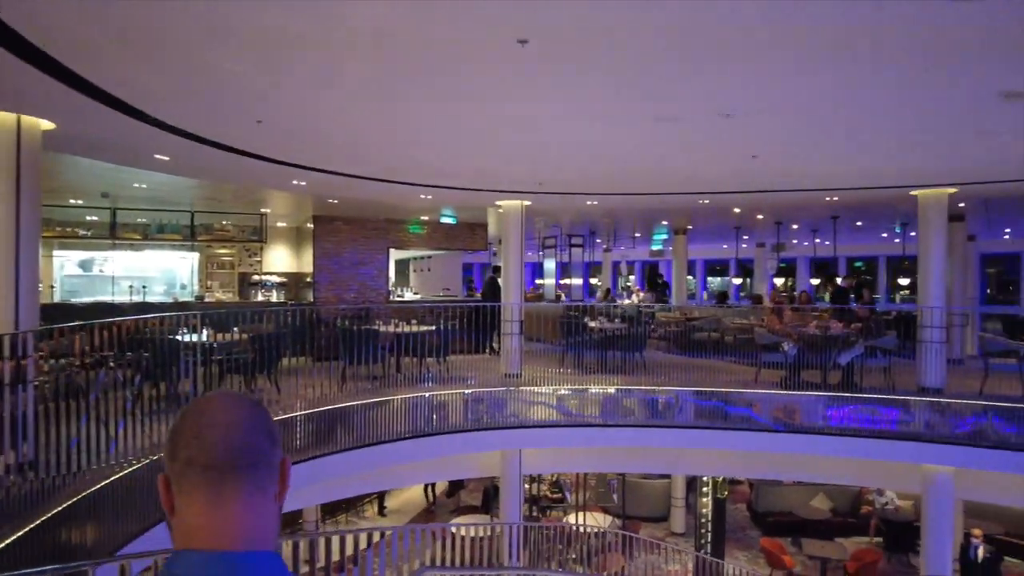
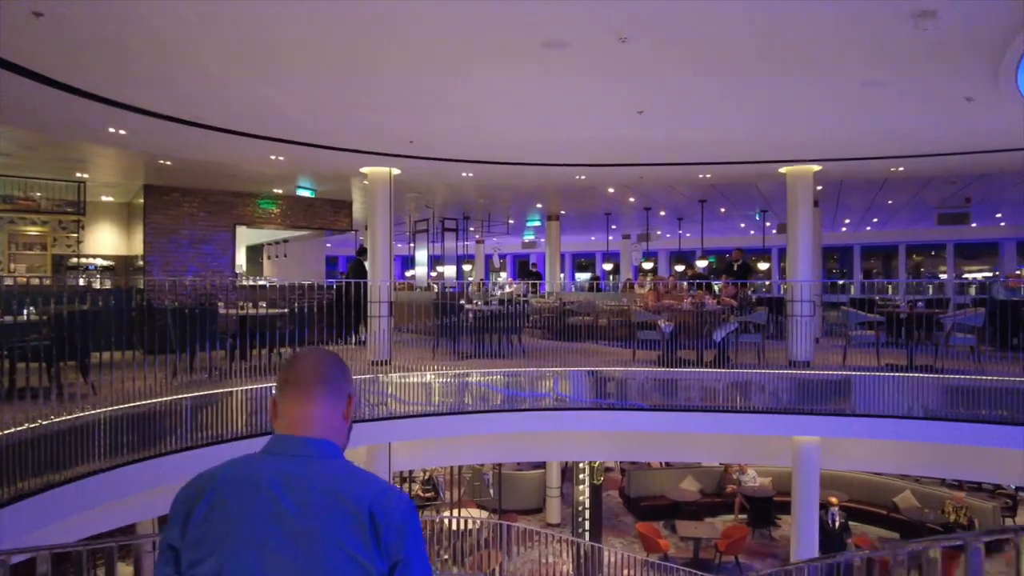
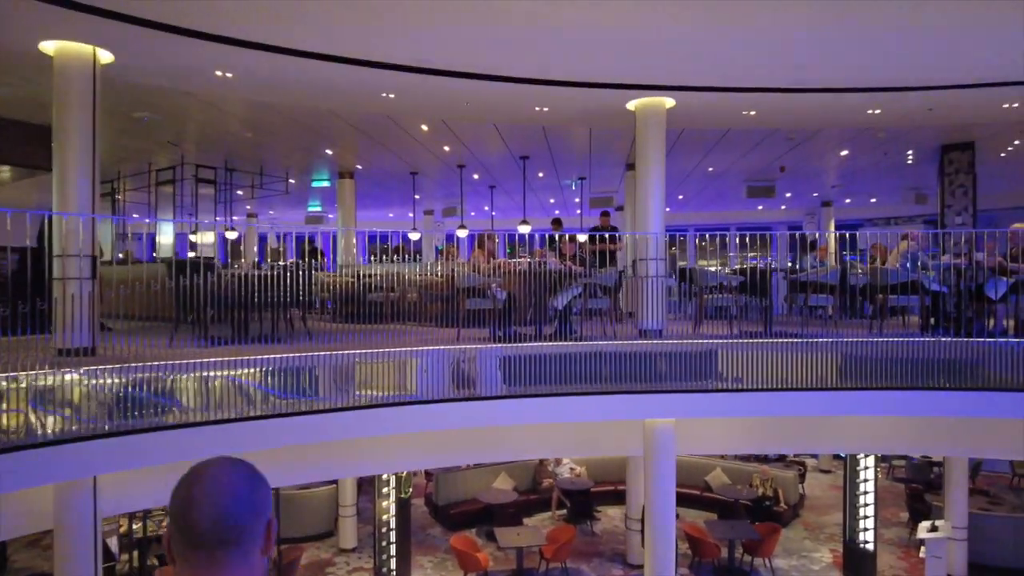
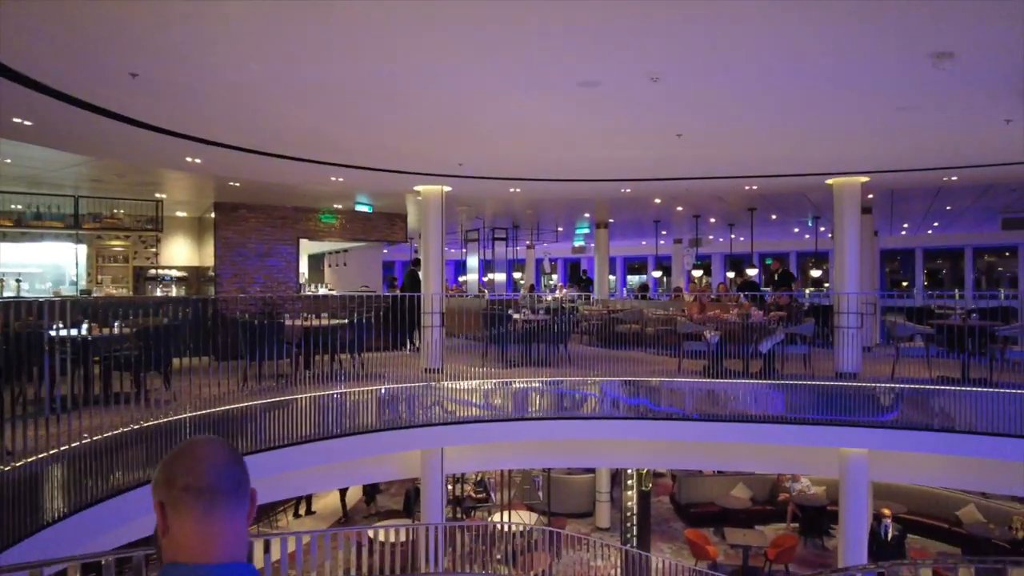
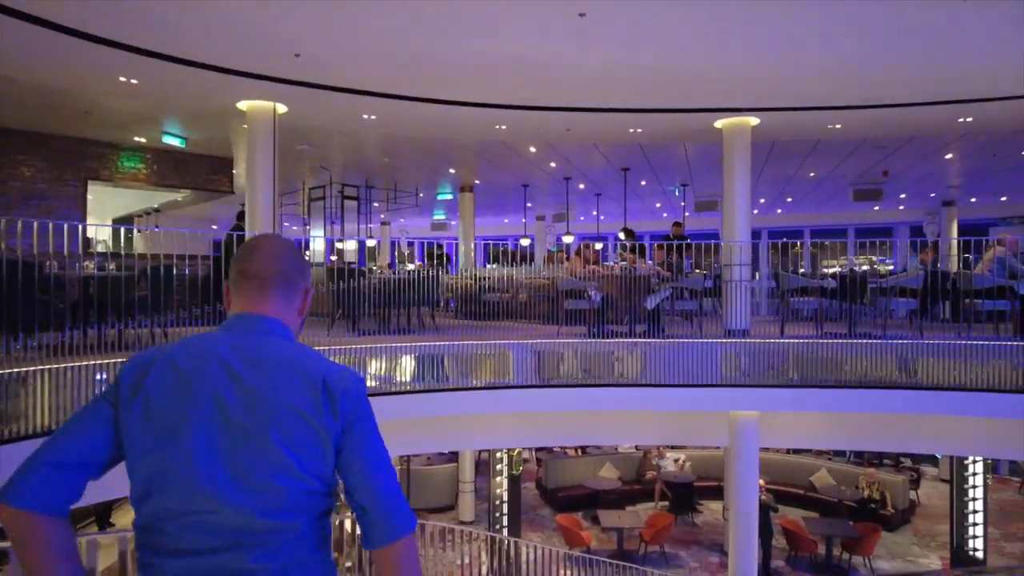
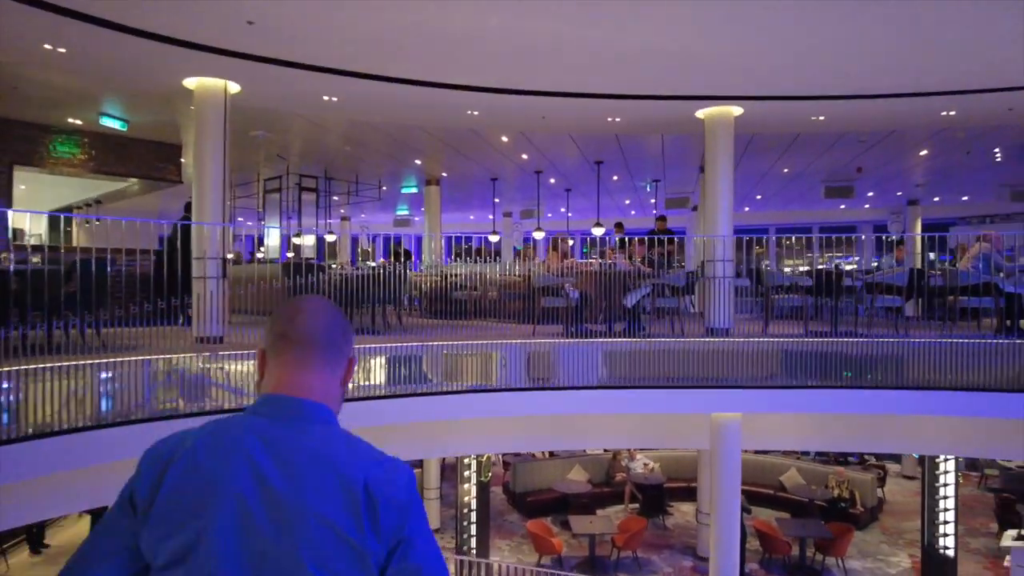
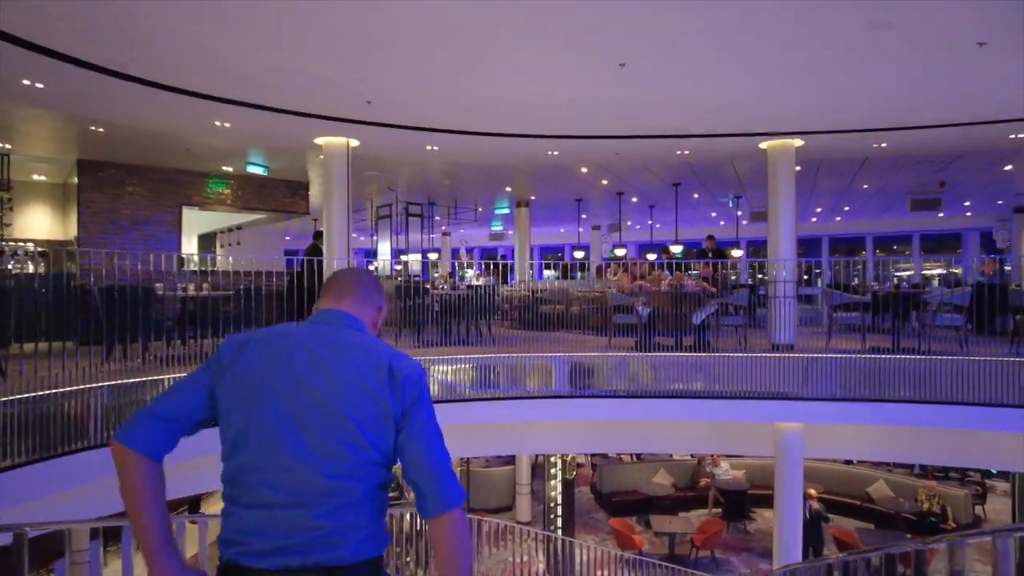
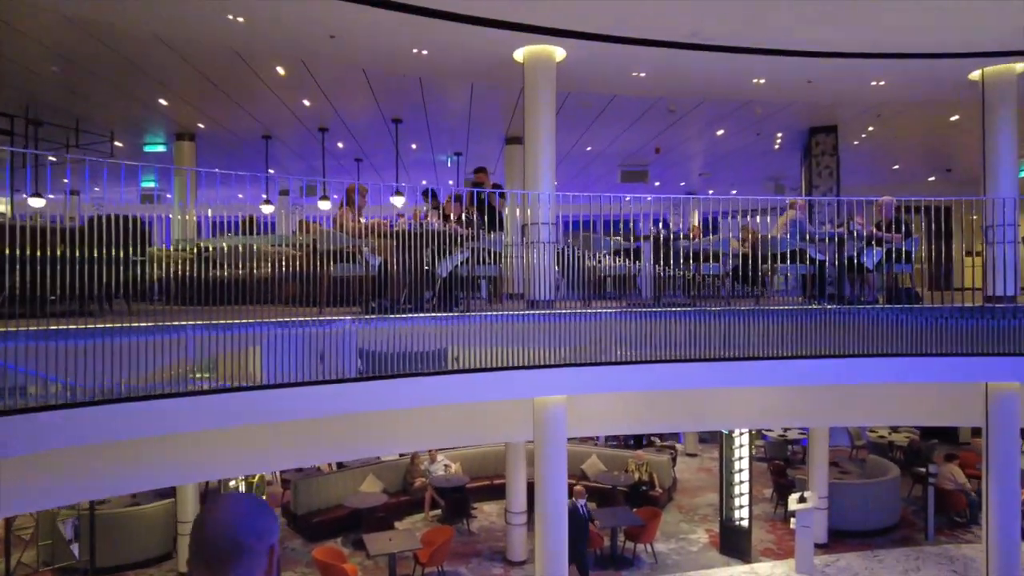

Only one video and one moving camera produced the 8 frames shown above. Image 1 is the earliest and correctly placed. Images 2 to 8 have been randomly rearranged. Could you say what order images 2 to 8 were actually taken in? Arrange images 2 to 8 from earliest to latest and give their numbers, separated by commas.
4, 2, 7, 5, 6, 3, 8
